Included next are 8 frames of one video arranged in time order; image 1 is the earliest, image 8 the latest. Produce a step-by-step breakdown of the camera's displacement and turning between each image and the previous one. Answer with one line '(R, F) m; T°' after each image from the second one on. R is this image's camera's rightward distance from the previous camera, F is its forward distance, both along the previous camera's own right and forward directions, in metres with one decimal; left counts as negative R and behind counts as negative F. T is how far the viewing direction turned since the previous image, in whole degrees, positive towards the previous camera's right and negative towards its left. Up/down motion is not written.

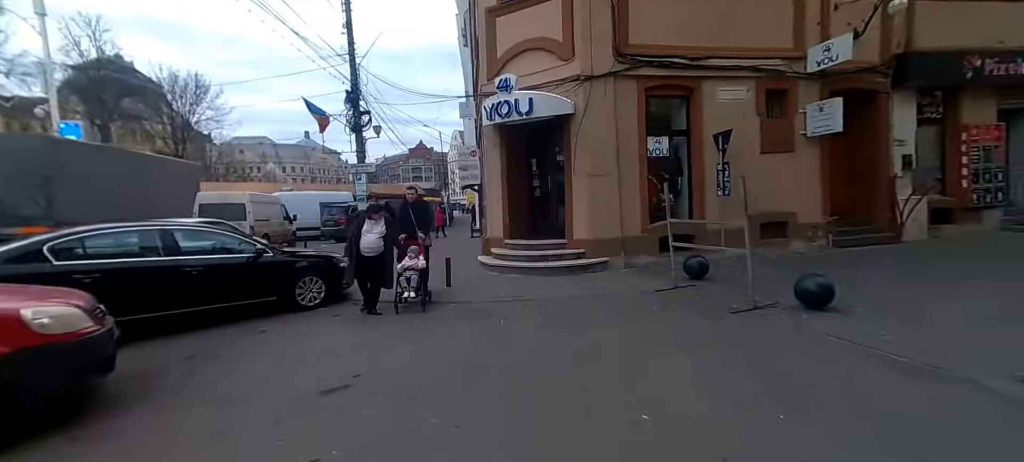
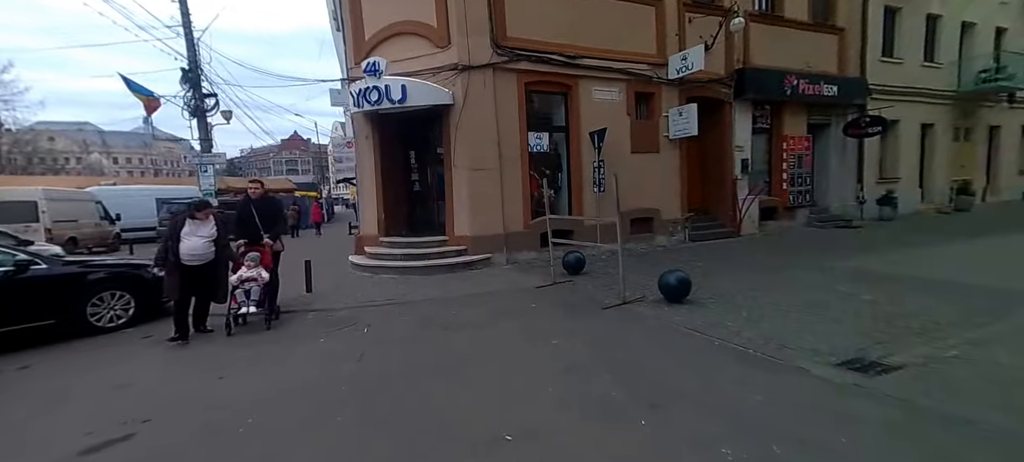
(0.0, +0.5) m; +15°
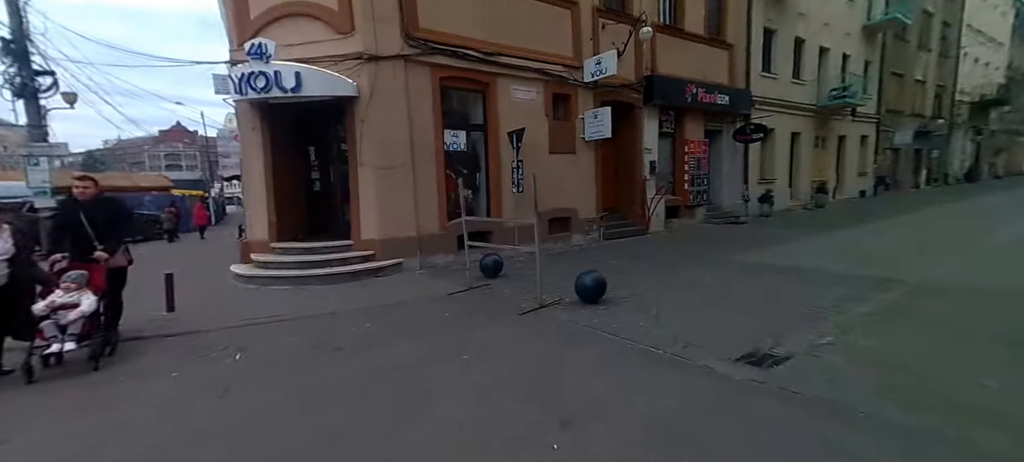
(0.0, +0.5) m; +11°
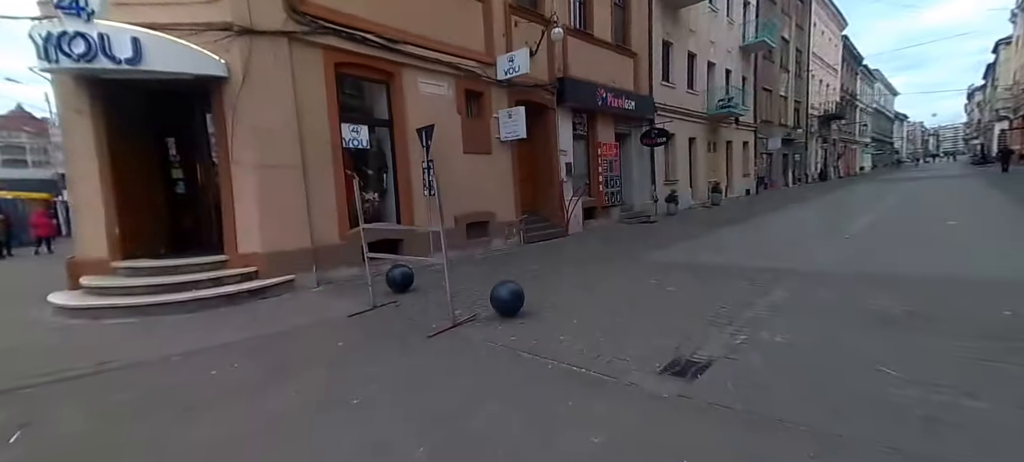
(0.0, +0.7) m; +11°
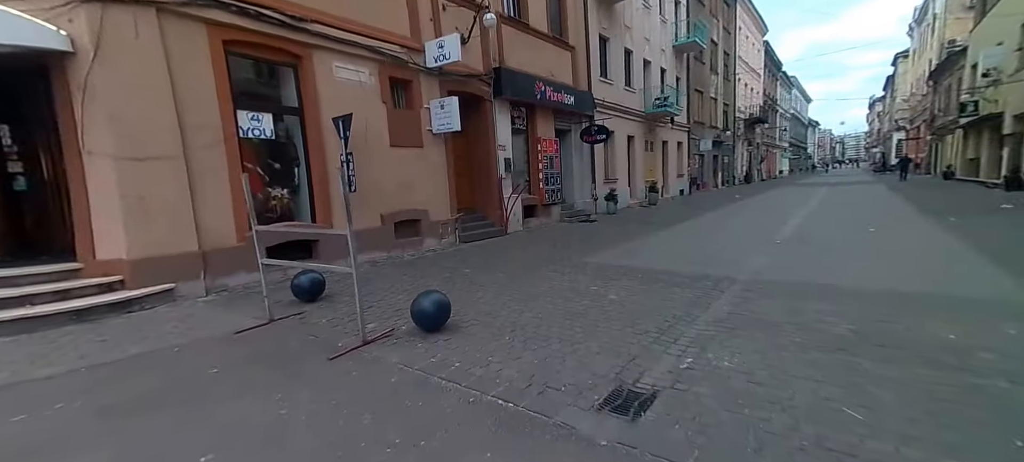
(+0.2, +0.7) m; +7°
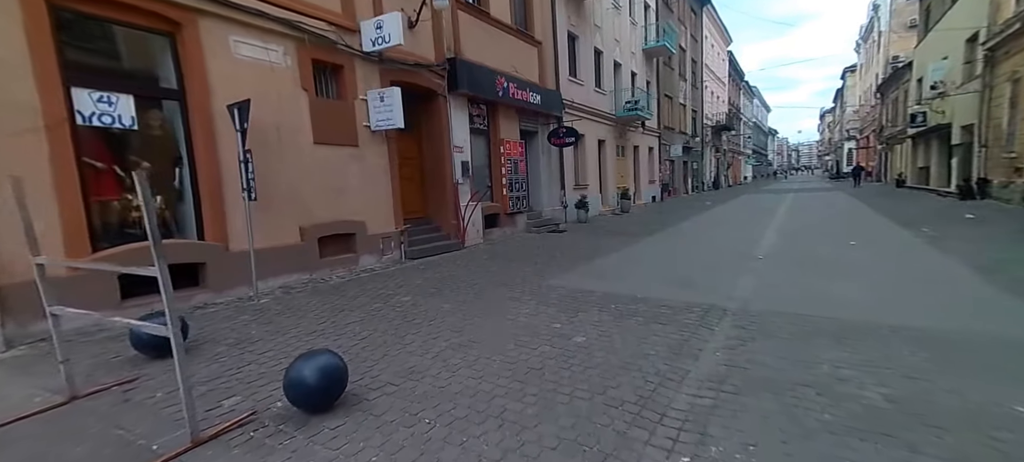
(+0.3, +1.3) m; +4°
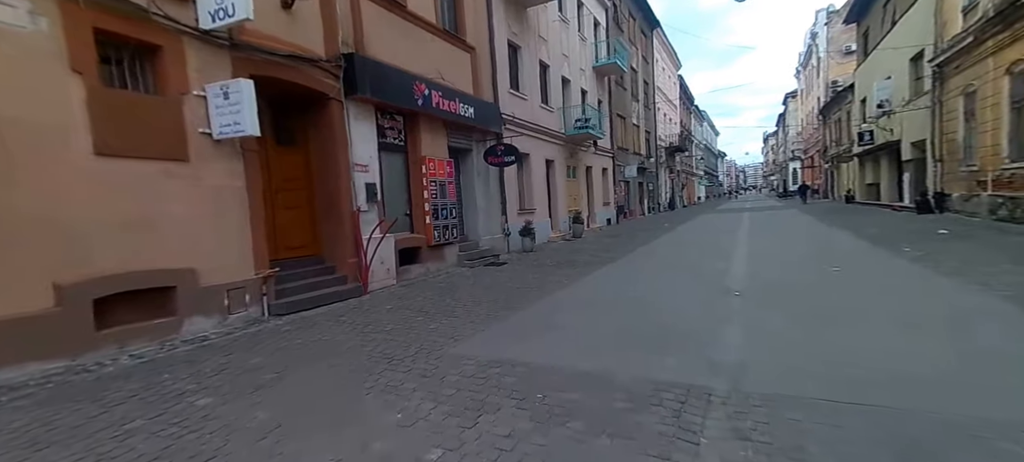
(+0.8, +2.1) m; +5°
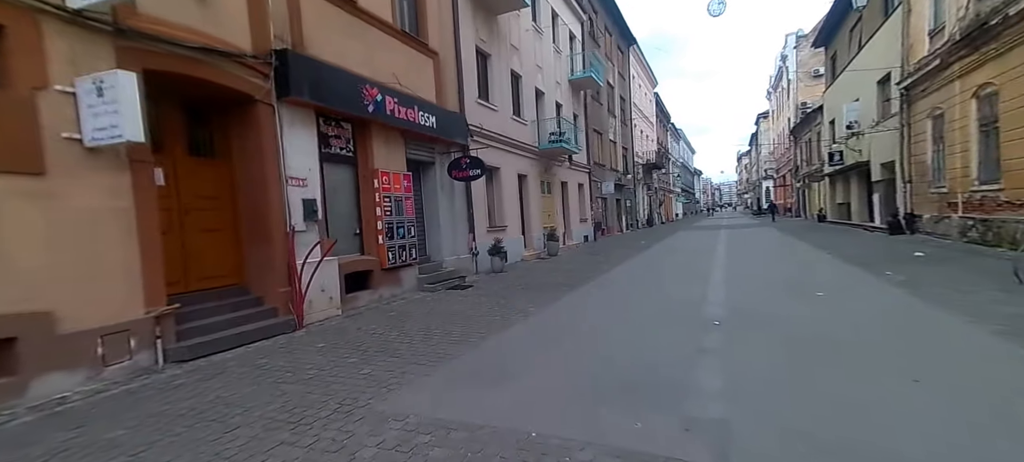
(+0.3, +1.0) m; +3°
